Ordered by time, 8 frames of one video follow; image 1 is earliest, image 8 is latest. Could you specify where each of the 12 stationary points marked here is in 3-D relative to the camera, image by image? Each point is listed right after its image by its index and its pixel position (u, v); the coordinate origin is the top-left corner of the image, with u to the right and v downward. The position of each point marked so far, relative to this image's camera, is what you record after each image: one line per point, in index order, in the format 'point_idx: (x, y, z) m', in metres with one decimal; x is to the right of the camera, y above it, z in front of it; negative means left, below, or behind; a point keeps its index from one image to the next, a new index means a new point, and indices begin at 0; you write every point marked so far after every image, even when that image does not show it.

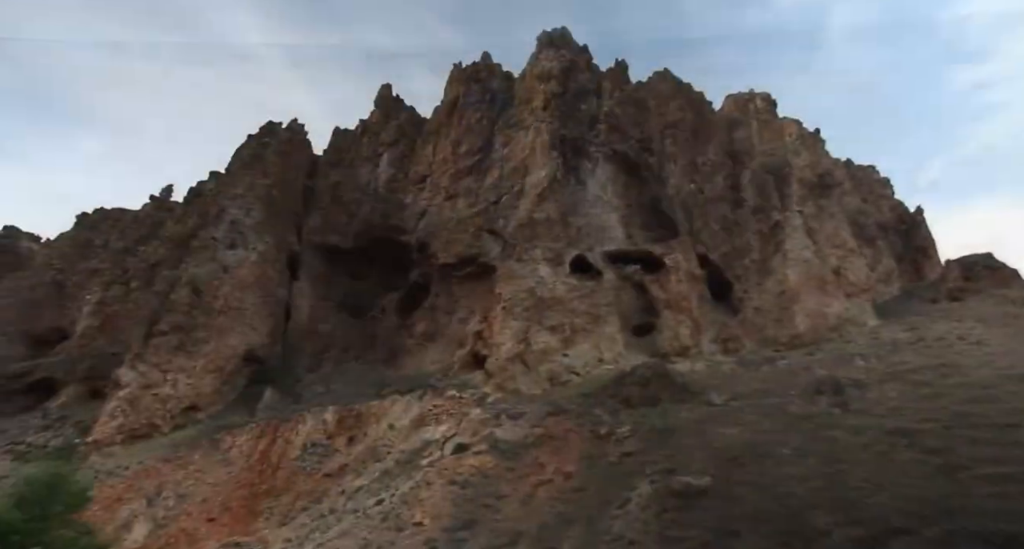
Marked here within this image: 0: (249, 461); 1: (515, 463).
0: (-6.5, -4.6, +14.3) m
1: (0.0, -3.8, +11.5) m
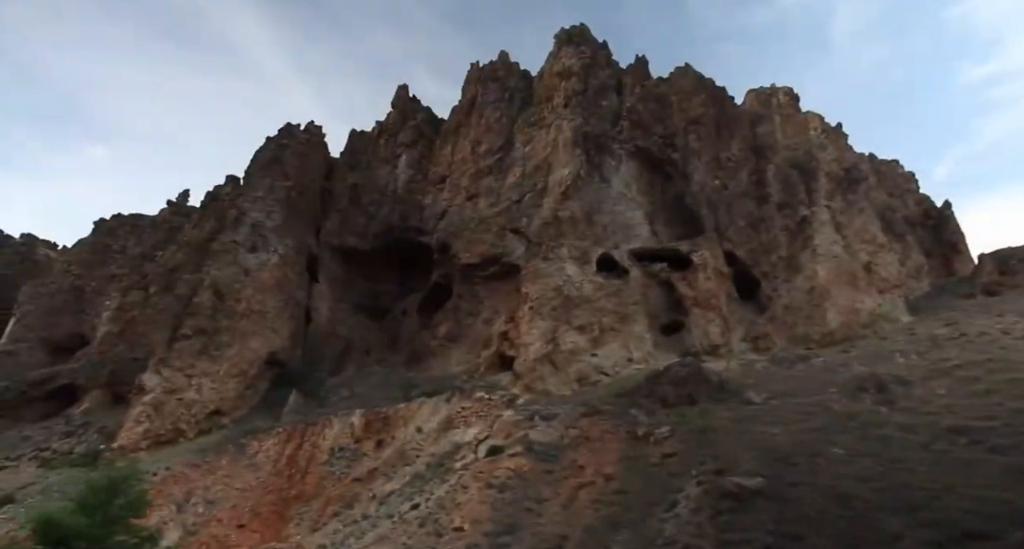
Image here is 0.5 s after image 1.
0: (-5.7, -4.6, +14.1) m
1: (+0.7, -3.7, +11.2) m
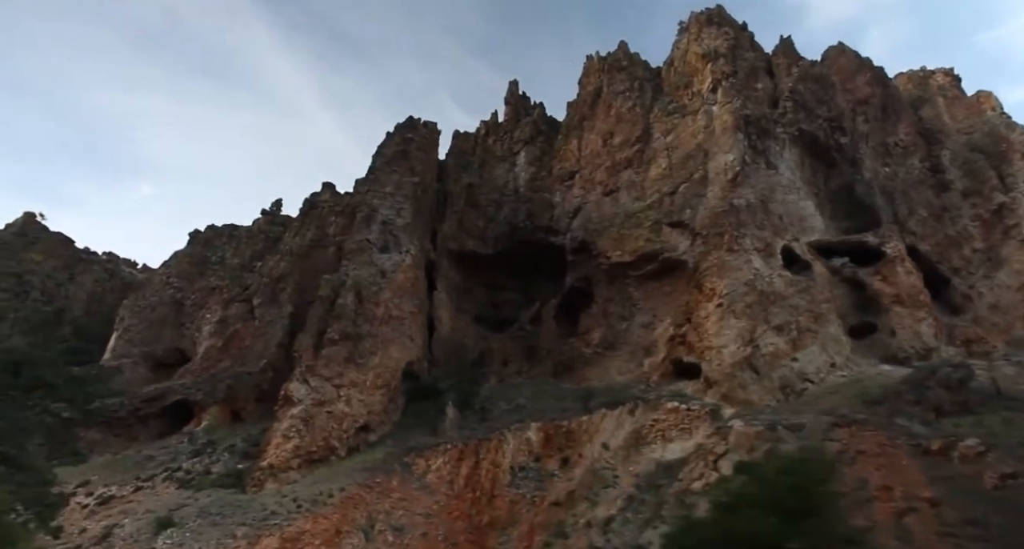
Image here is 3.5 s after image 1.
0: (-1.2, -4.4, +12.2) m
1: (+5.1, -3.3, +9.0) m
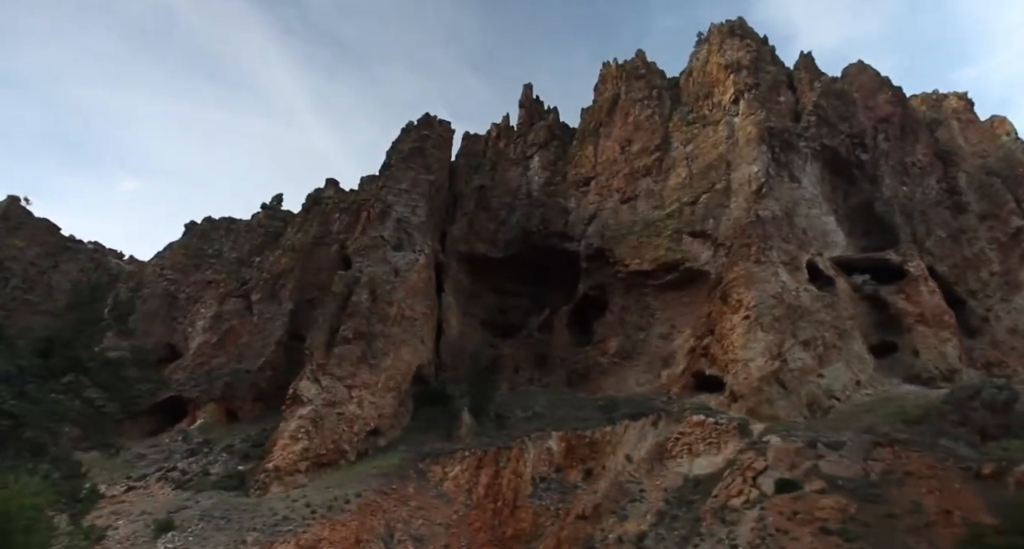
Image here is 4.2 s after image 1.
0: (-0.8, -4.4, +11.6) m
1: (+5.6, -3.5, +8.6) m
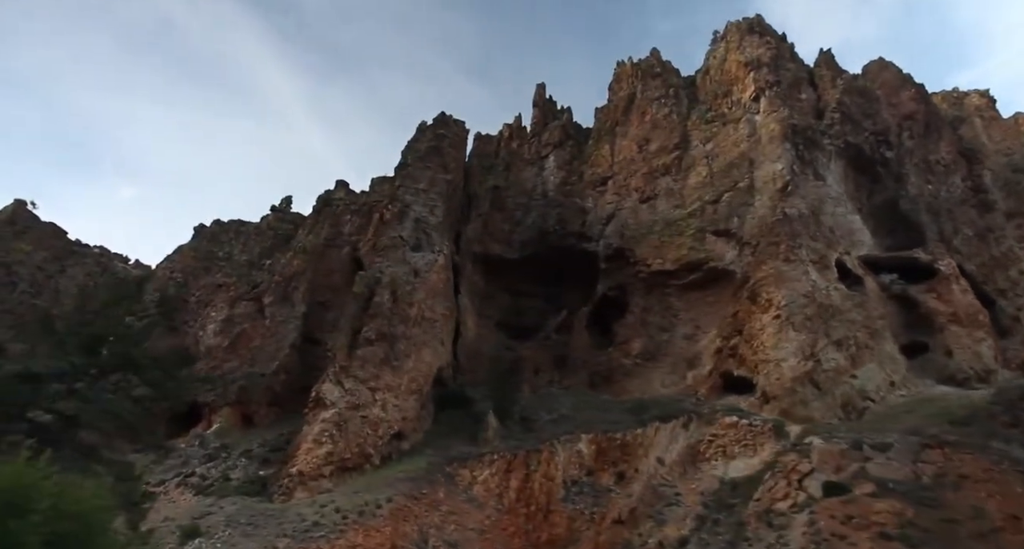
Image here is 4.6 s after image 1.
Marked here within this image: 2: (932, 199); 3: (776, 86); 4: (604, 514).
0: (-0.1, -4.4, +11.3) m
1: (+6.3, -3.4, +8.3) m
2: (+13.2, +2.4, +18.2) m
3: (+8.6, +6.1, +18.9) m
4: (+1.7, -4.5, +10.9) m
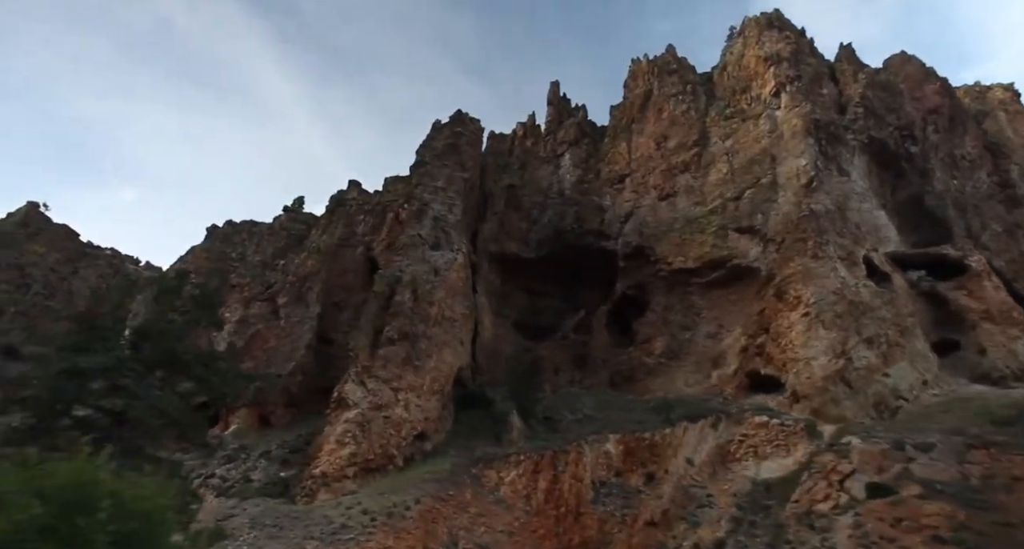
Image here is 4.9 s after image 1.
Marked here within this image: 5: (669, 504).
0: (+0.4, -4.3, +11.1) m
1: (+6.8, -3.3, +8.0) m
2: (+13.7, +2.5, +17.9) m
3: (+9.1, +6.2, +18.6) m
4: (+2.3, -4.4, +10.7) m
5: (+3.0, -4.3, +11.0) m
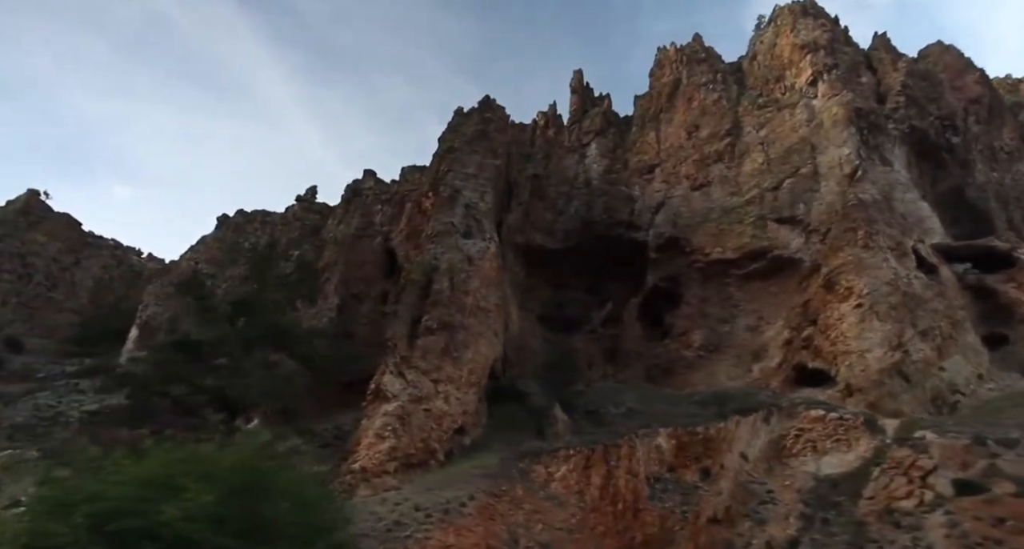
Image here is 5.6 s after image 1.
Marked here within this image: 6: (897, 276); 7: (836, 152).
0: (+1.4, -4.1, +10.6) m
1: (+7.8, -3.1, +7.6) m
2: (+14.7, +2.7, +17.5) m
3: (+10.1, +6.4, +18.2) m
4: (+3.3, -4.2, +10.2) m
5: (+3.9, -4.1, +10.5) m
6: (+8.9, 0.0, +13.5) m
7: (+9.0, +3.4, +16.3) m
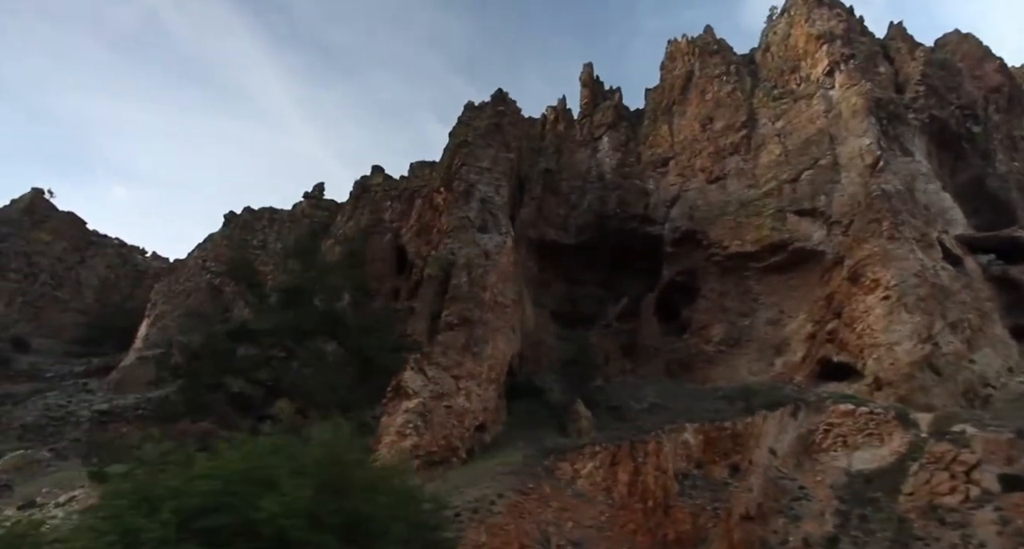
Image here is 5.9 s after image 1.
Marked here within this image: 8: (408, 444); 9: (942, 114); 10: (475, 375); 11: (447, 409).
0: (+1.9, -3.9, +10.3) m
1: (+8.3, -2.9, +7.4) m
2: (+15.1, +2.9, +17.3) m
3: (+10.5, +6.6, +17.9) m
4: (+3.7, -4.0, +10.0) m
5: (+4.4, -3.9, +10.3) m
6: (+9.3, +0.2, +13.2) m
7: (+9.5, +3.6, +16.0) m
8: (-2.0, -3.3, +11.4) m
9: (+12.6, +4.7, +17.1) m
10: (-0.8, -2.2, +12.9) m
11: (-1.4, -2.8, +12.1) m
